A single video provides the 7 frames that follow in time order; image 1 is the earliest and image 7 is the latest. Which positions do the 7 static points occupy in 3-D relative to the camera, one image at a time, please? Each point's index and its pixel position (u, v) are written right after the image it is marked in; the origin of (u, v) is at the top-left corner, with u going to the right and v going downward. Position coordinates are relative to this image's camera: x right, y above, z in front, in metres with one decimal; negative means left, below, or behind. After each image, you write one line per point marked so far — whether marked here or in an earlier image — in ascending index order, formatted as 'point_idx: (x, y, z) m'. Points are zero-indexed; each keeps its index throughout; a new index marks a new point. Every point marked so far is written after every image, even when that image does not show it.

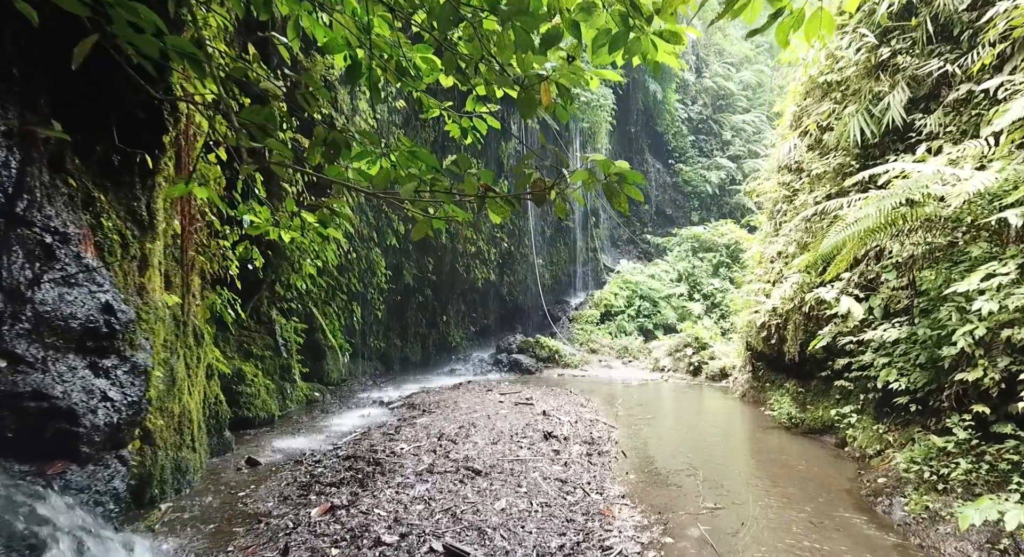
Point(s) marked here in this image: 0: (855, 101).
0: (+3.0, +1.6, +5.8) m
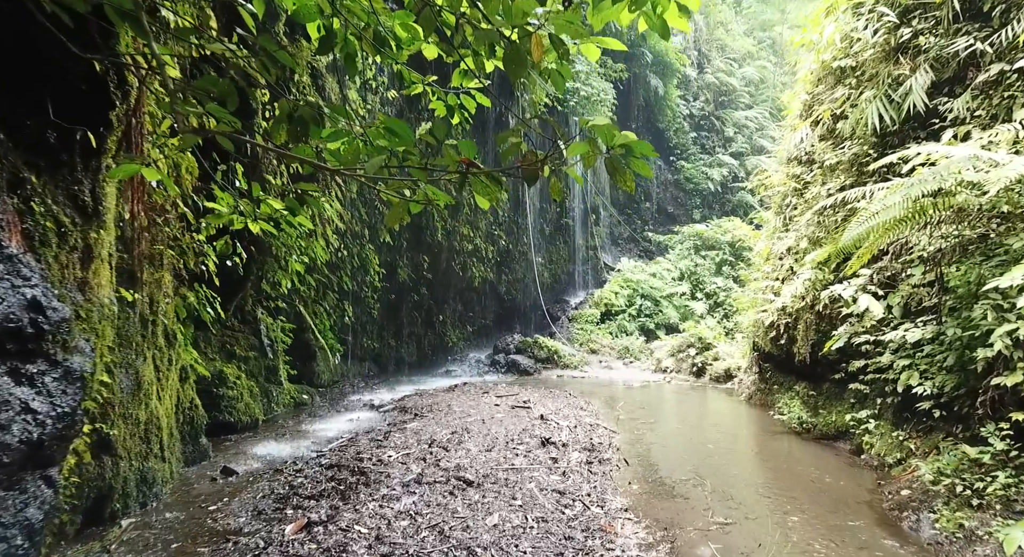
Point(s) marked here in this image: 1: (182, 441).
0: (+3.0, +1.6, +5.4) m
1: (-2.6, -1.3, +5.0) m
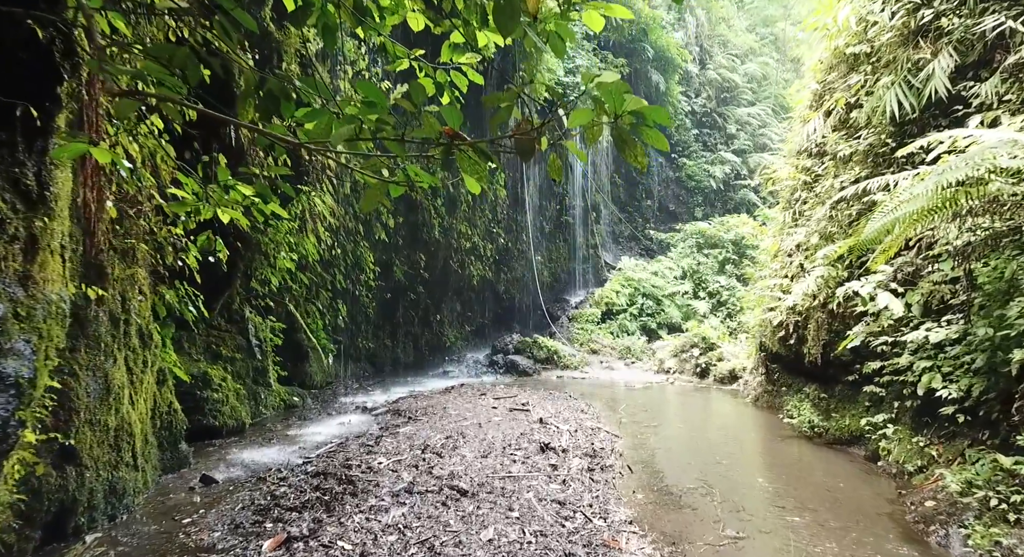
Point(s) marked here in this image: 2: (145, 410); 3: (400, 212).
0: (+3.0, +1.6, +5.1) m
1: (-2.6, -1.2, +4.8) m
2: (-2.6, -0.9, +4.5) m
3: (-1.9, +1.1, +10.8) m
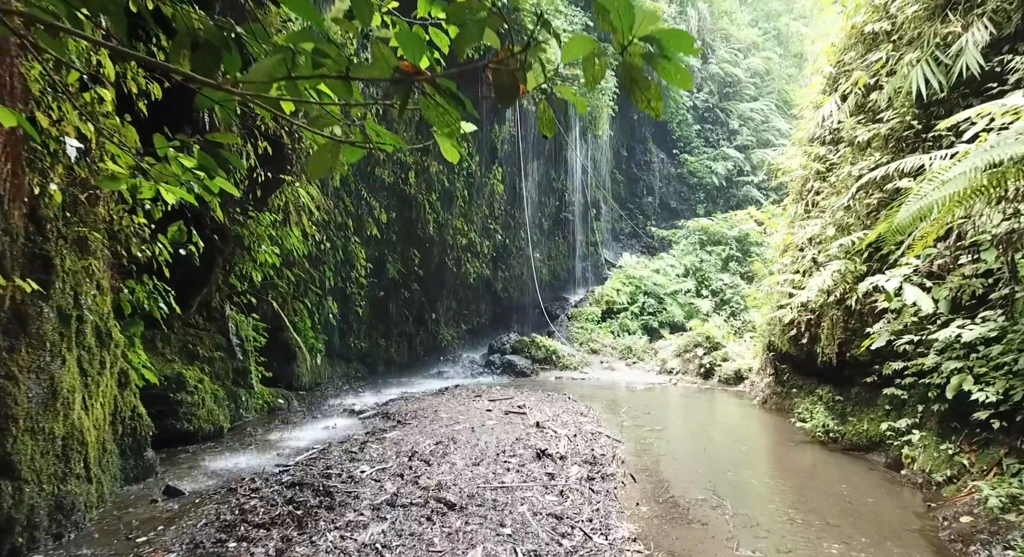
0: (+2.9, +1.7, +4.7) m
1: (-2.6, -1.2, +4.4) m
2: (-2.6, -0.9, +4.1) m
3: (-1.9, +1.2, +10.4) m
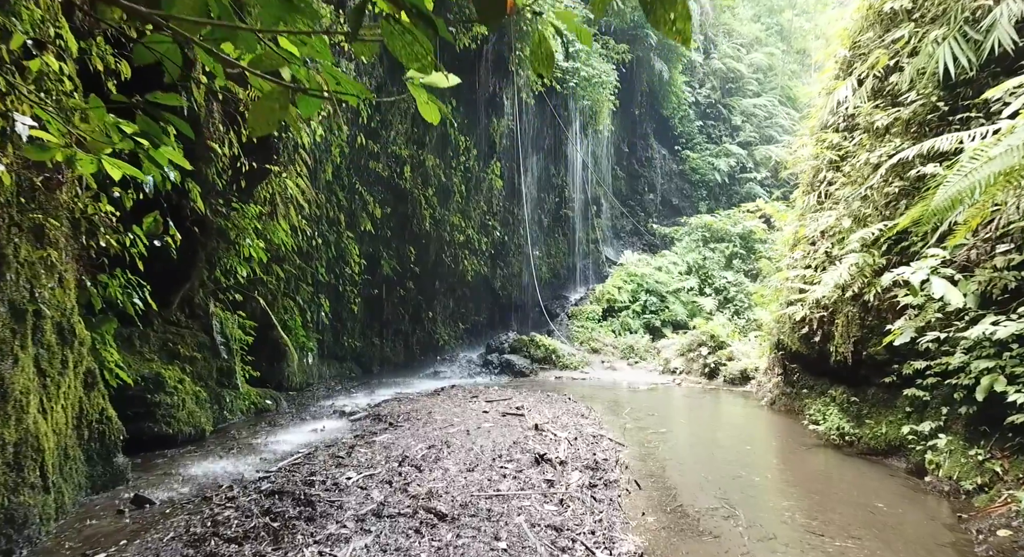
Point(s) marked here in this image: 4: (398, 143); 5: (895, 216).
0: (+2.9, +1.7, +4.4) m
1: (-2.7, -1.2, +4.0) m
2: (-2.6, -0.8, +3.8) m
3: (-1.9, +1.2, +10.1) m
4: (-1.7, +2.0, +9.8) m
5: (+2.9, +0.5, +4.8) m
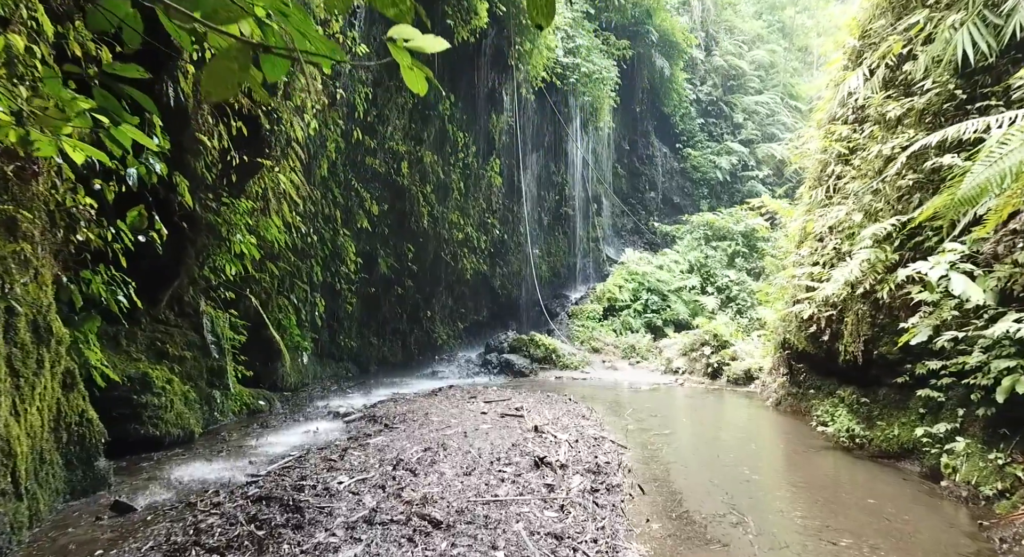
0: (+2.9, +1.8, +4.2) m
1: (-2.7, -1.1, +3.9) m
2: (-2.6, -0.8, +3.6) m
3: (-1.9, +1.2, +9.9) m
4: (-1.7, +2.1, +9.6) m
5: (+2.8, +0.5, +4.7) m
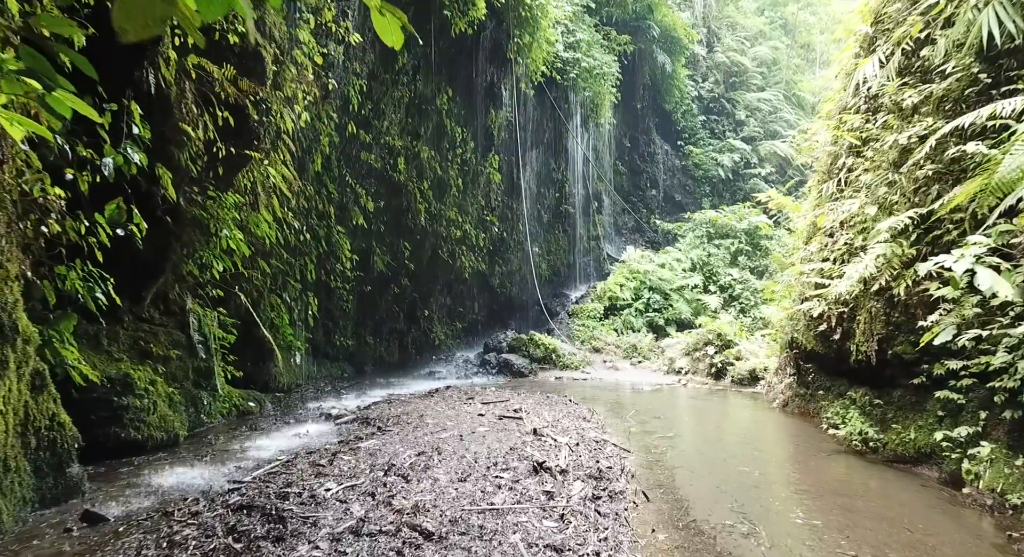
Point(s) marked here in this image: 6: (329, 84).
0: (+2.9, +1.8, +4.0) m
1: (-2.7, -1.1, +3.6) m
2: (-2.7, -0.8, +3.4) m
3: (-2.0, +1.3, +9.6) m
4: (-1.7, +2.1, +9.4) m
5: (+2.8, +0.5, +4.4) m
6: (-2.1, +2.2, +7.4) m
